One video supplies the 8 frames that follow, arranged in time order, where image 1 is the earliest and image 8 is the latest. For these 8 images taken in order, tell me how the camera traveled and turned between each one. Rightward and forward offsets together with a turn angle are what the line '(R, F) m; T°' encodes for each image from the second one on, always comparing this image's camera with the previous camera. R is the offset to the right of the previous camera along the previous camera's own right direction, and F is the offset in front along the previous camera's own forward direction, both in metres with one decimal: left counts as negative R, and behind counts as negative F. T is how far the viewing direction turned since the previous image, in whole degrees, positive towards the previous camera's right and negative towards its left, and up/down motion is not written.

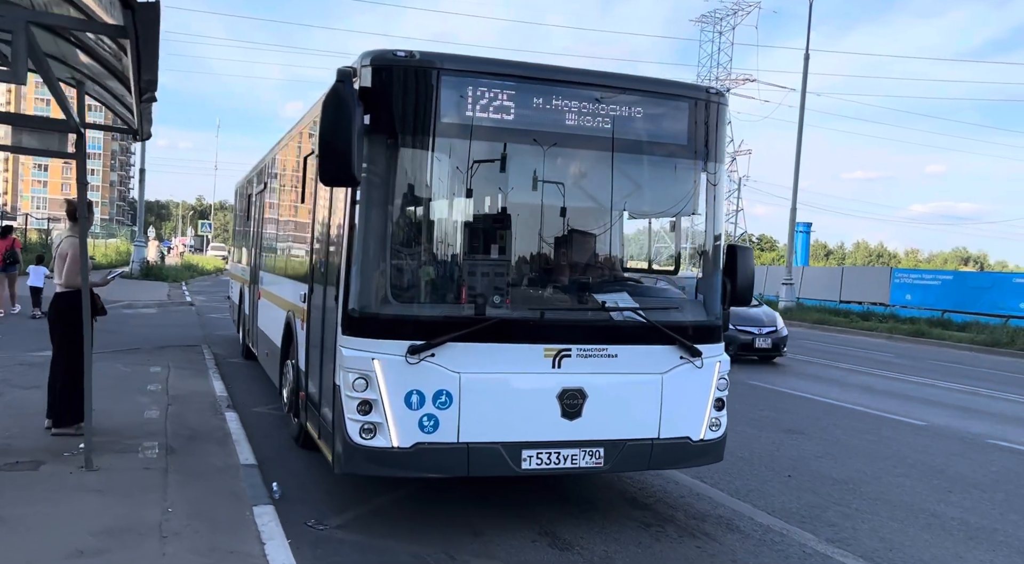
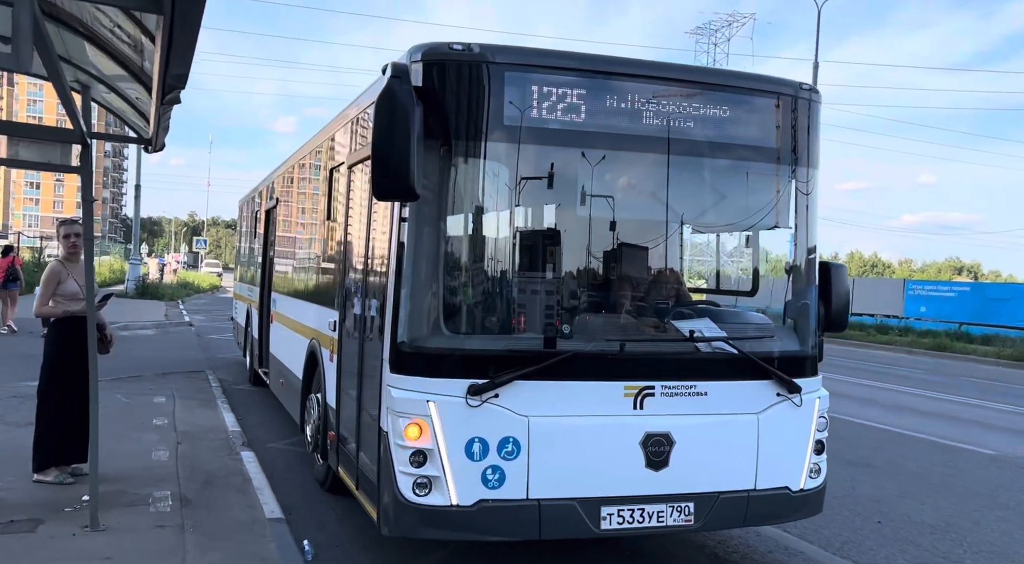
(-0.4, +0.7) m; 0°
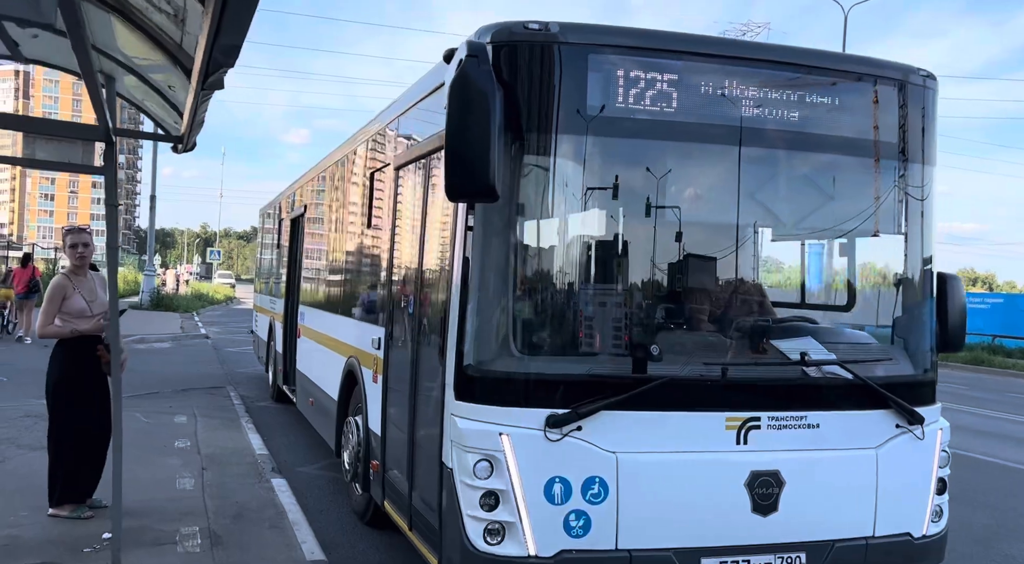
(-0.3, +0.6) m; -1°
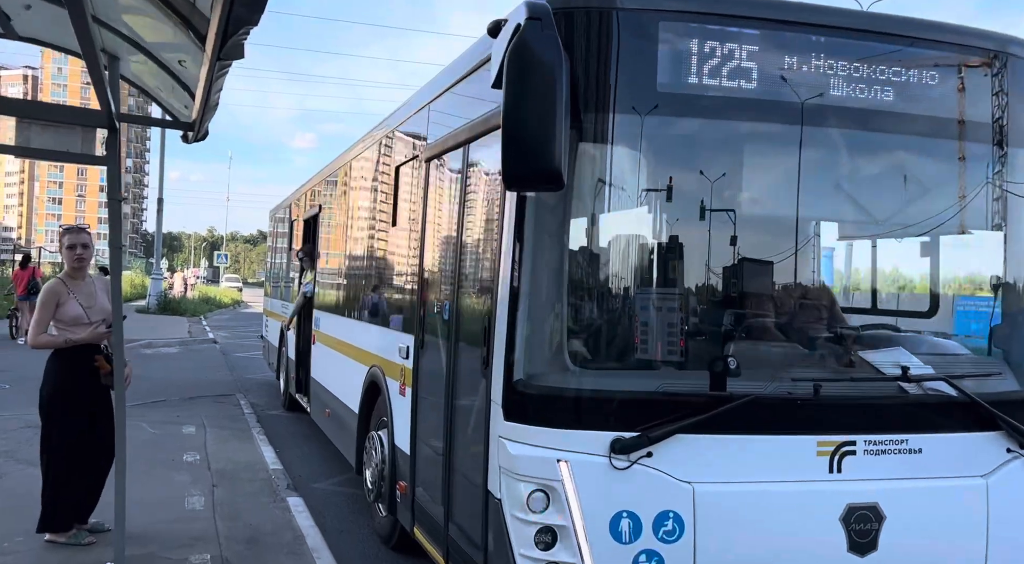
(-0.2, +0.5) m; 0°
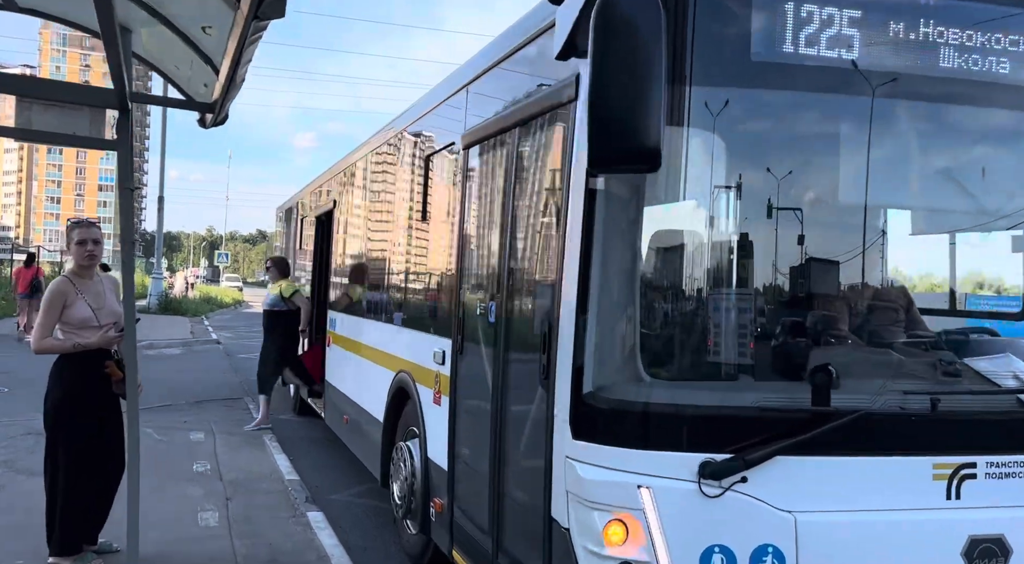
(-0.2, +0.4) m; 0°
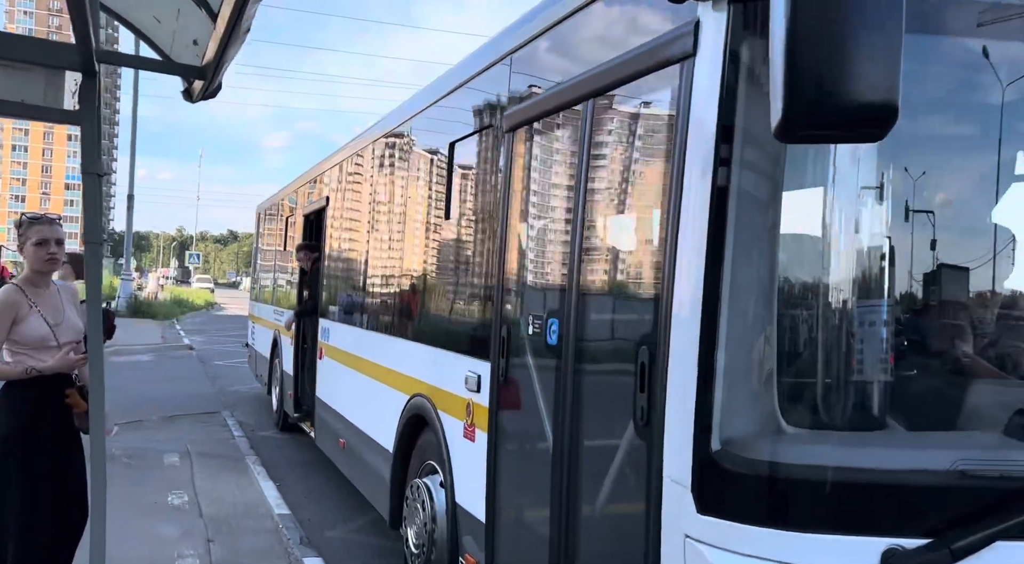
(-0.3, +0.8) m; +2°
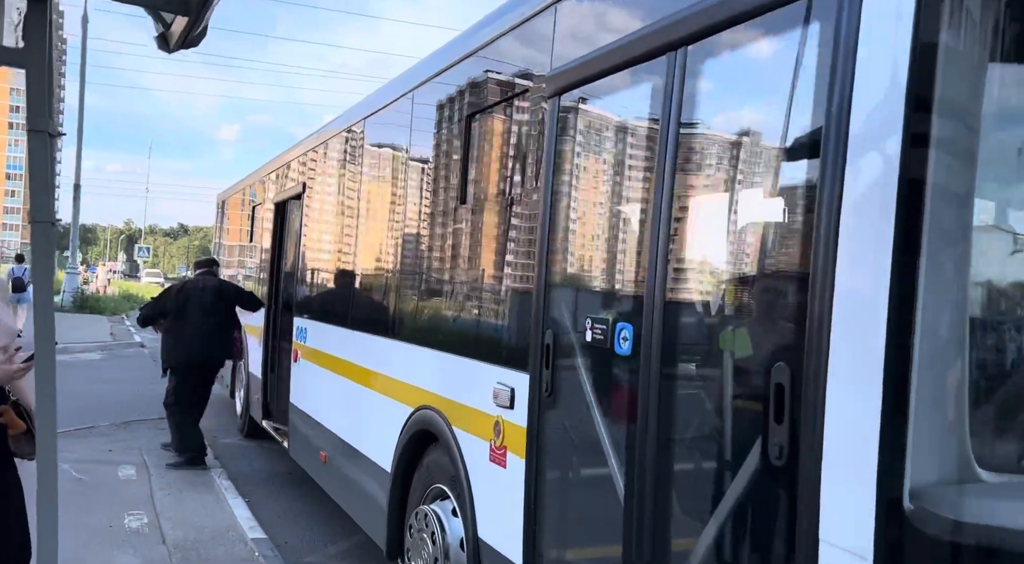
(-0.3, +0.6) m; +3°
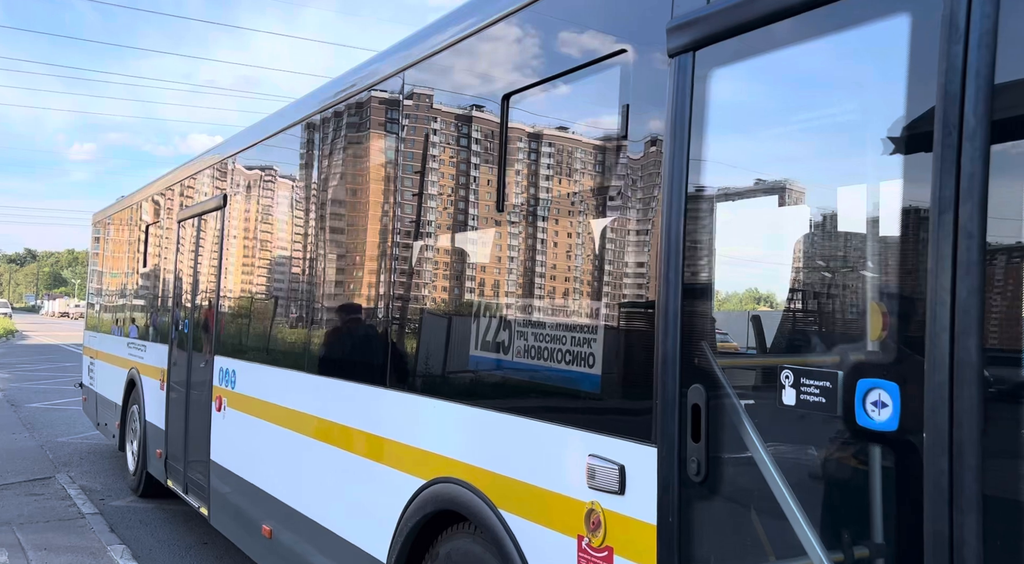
(-0.6, +1.0) m; +8°
